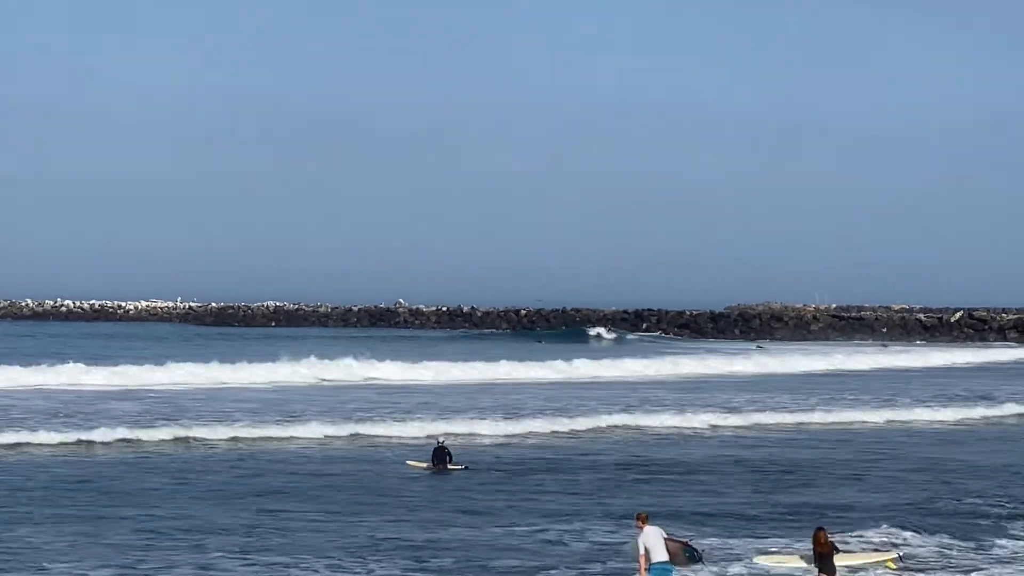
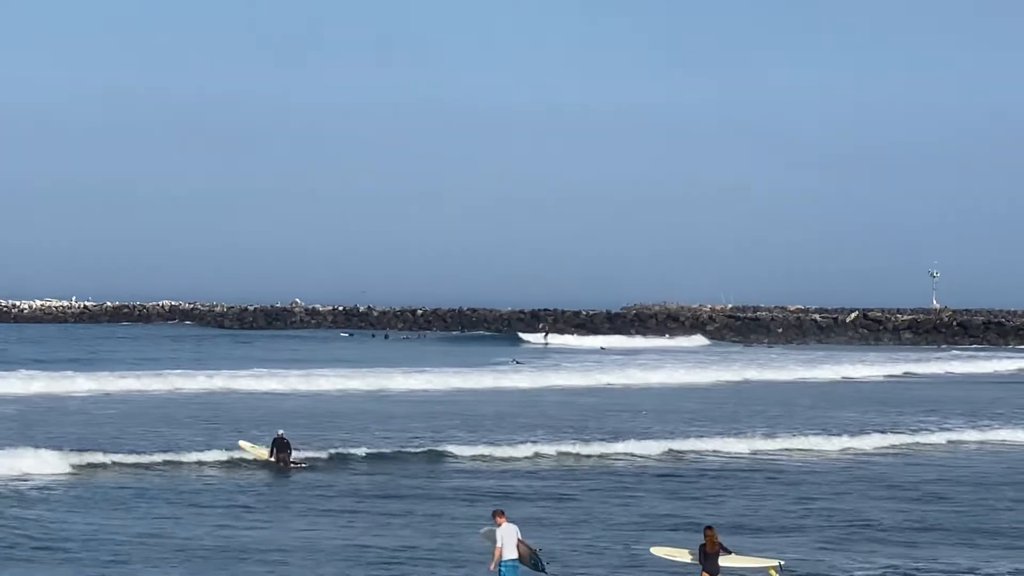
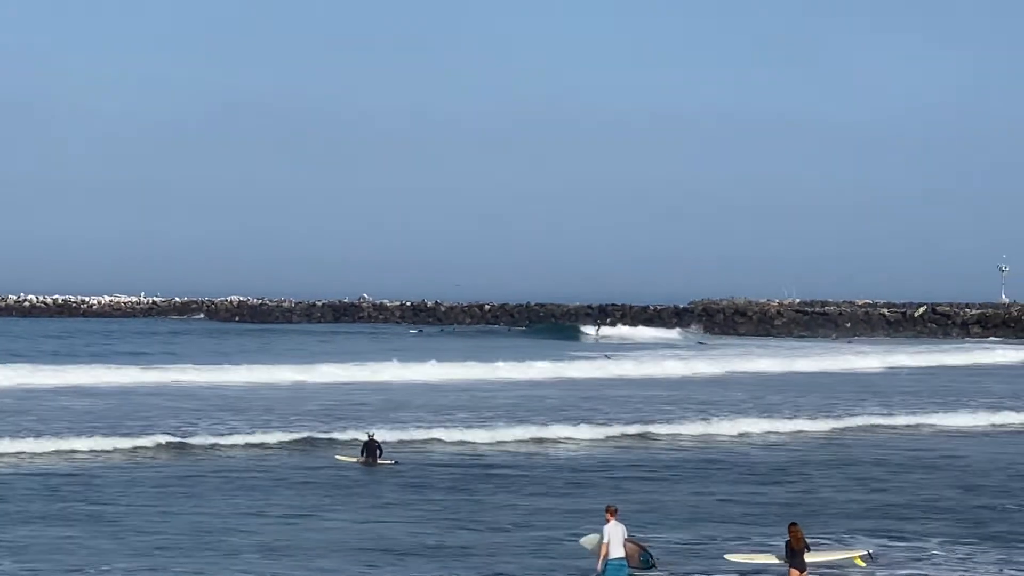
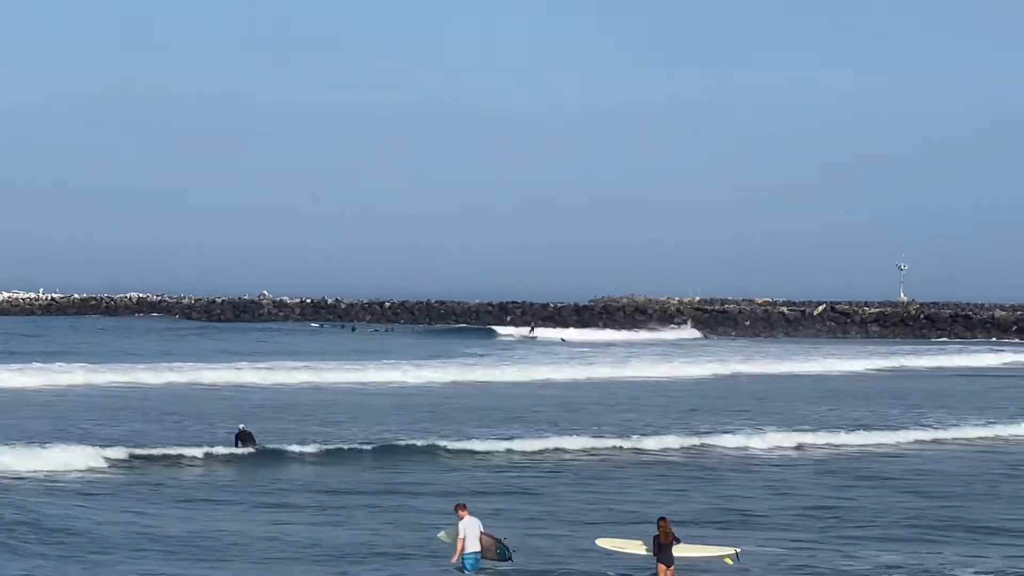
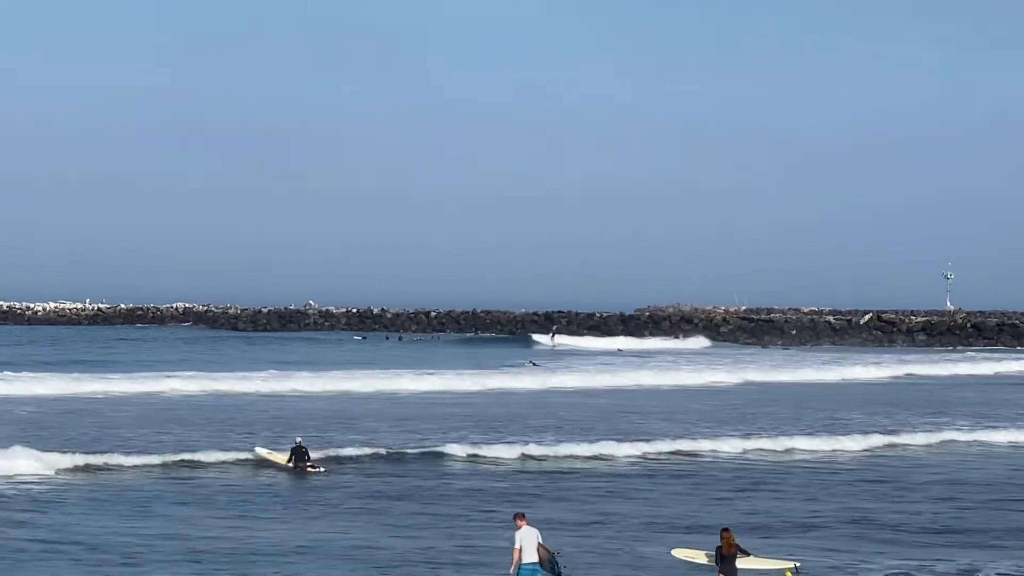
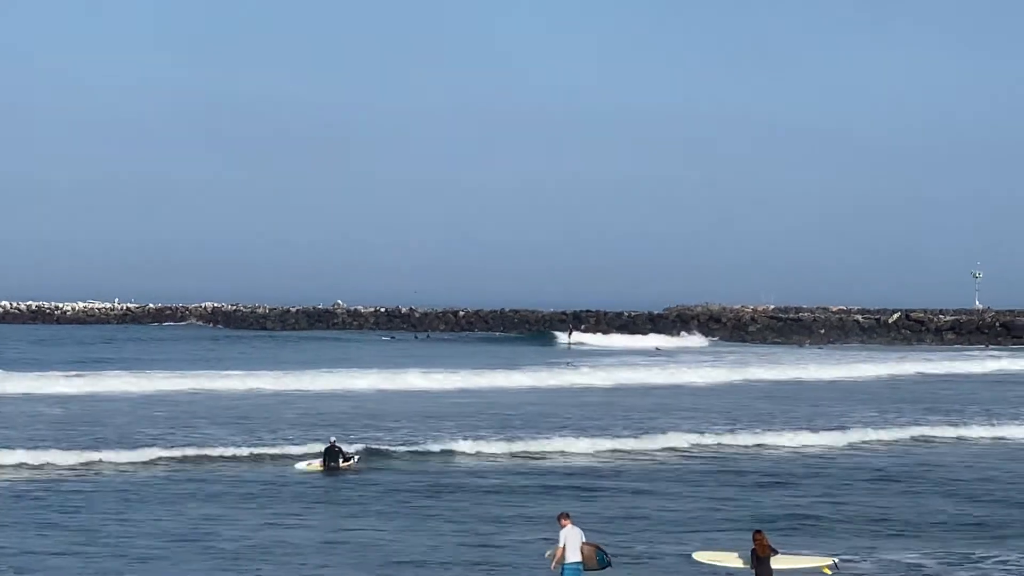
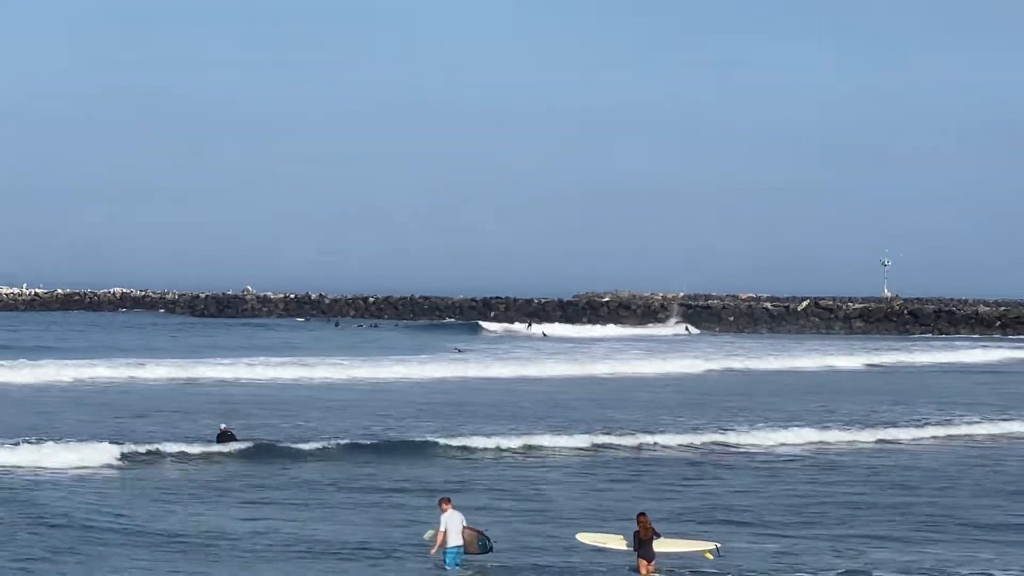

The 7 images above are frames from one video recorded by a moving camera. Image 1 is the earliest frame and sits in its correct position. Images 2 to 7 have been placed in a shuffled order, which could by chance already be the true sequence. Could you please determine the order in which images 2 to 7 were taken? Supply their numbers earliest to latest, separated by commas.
3, 6, 5, 2, 4, 7
